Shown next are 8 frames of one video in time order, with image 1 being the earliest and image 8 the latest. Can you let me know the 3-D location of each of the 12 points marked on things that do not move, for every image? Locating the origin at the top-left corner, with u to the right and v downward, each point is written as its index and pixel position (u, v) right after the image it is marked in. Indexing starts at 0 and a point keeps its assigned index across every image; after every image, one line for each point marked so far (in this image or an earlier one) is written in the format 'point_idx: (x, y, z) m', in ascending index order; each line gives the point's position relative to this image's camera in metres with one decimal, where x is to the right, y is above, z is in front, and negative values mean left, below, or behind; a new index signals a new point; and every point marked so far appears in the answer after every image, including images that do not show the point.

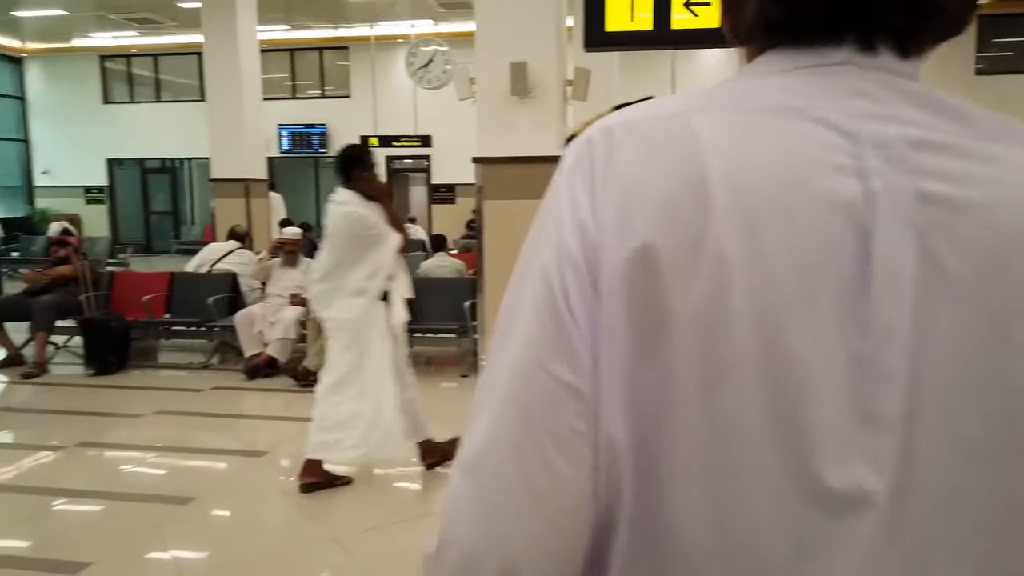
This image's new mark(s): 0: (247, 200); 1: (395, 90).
0: (-3.6, +1.2, +10.4) m
1: (-2.3, +3.8, +14.8) m
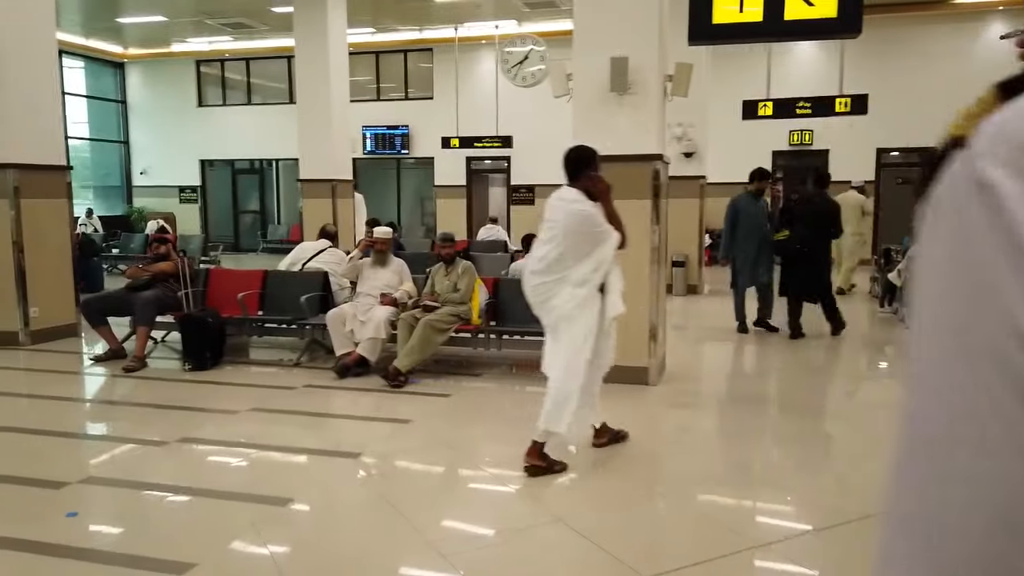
0: (-2.4, +1.2, +10.6) m
1: (-0.7, +3.8, +14.8) m
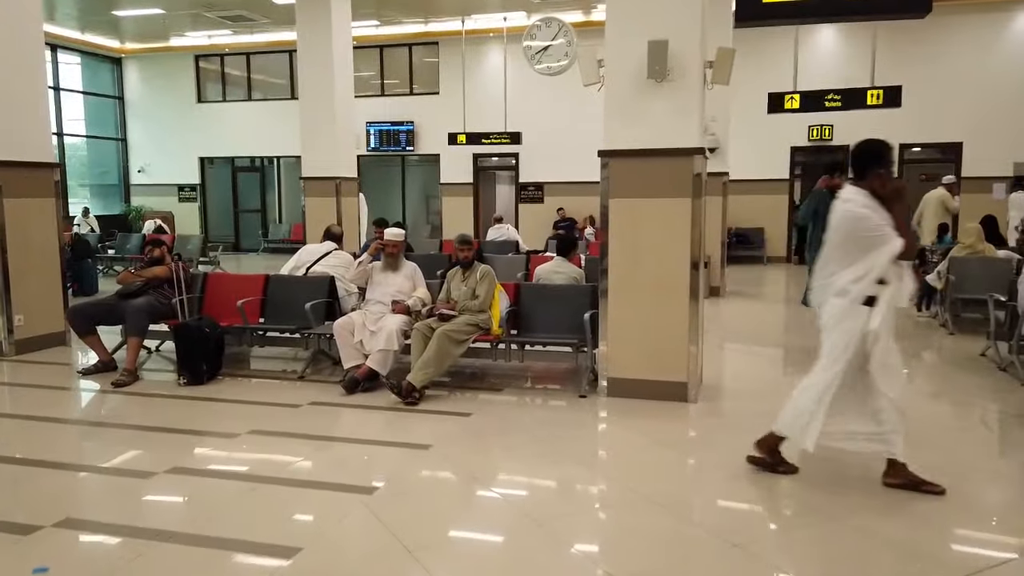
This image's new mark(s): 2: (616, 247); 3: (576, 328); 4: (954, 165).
0: (-2.3, +1.2, +10.1) m
1: (-0.5, +3.8, +14.4) m
2: (+0.7, +0.3, +4.8) m
3: (+0.4, -0.3, +5.3) m
4: (+7.3, +2.0, +12.9) m
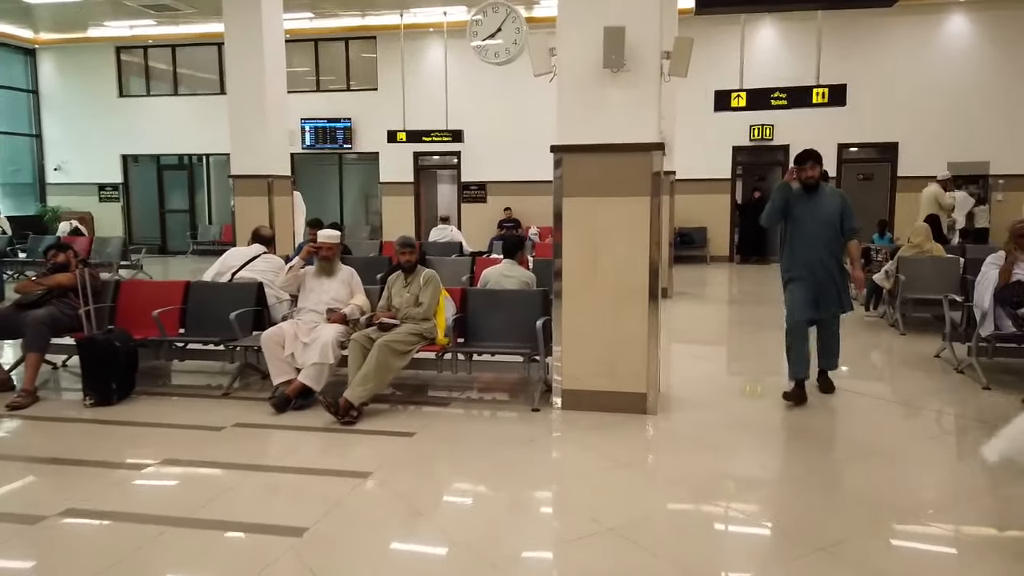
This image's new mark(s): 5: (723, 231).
0: (-3.0, +1.1, +9.5) m
1: (-1.6, +3.7, +13.9) m
2: (+0.3, +0.2, +4.5) m
3: (+0.1, -0.3, +4.9) m
4: (+6.4, +2.1, +13.0) m
5: (+3.8, +1.0, +13.8) m
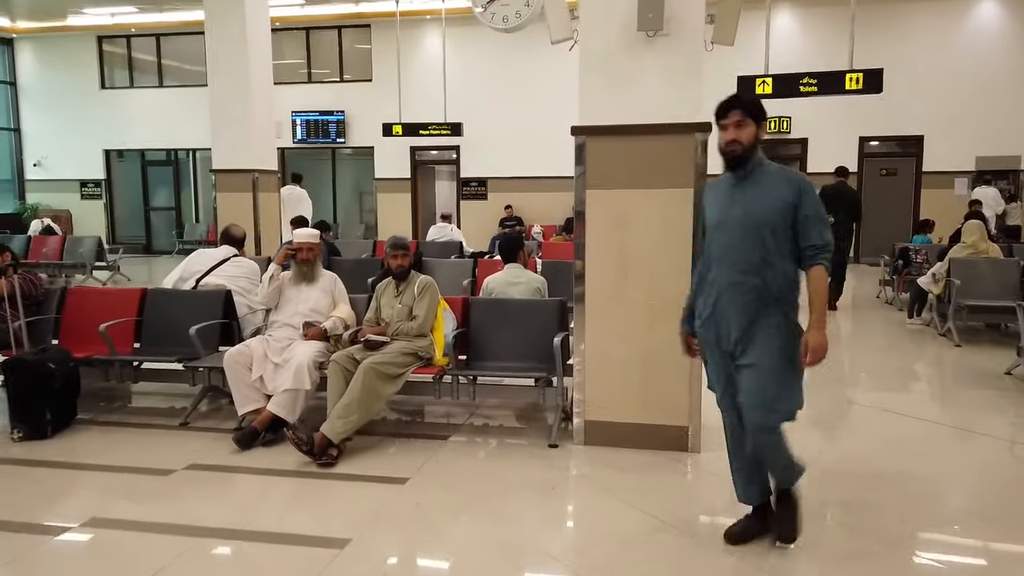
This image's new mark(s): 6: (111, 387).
0: (-2.9, +1.1, +8.7) m
1: (-1.5, +3.7, +13.1) m
2: (+0.4, +0.2, +3.7) m
3: (+0.2, -0.4, +4.2) m
4: (+6.4, +2.0, +12.3) m
5: (+3.9, +1.0, +13.1) m
6: (-2.6, -0.6, +4.9) m
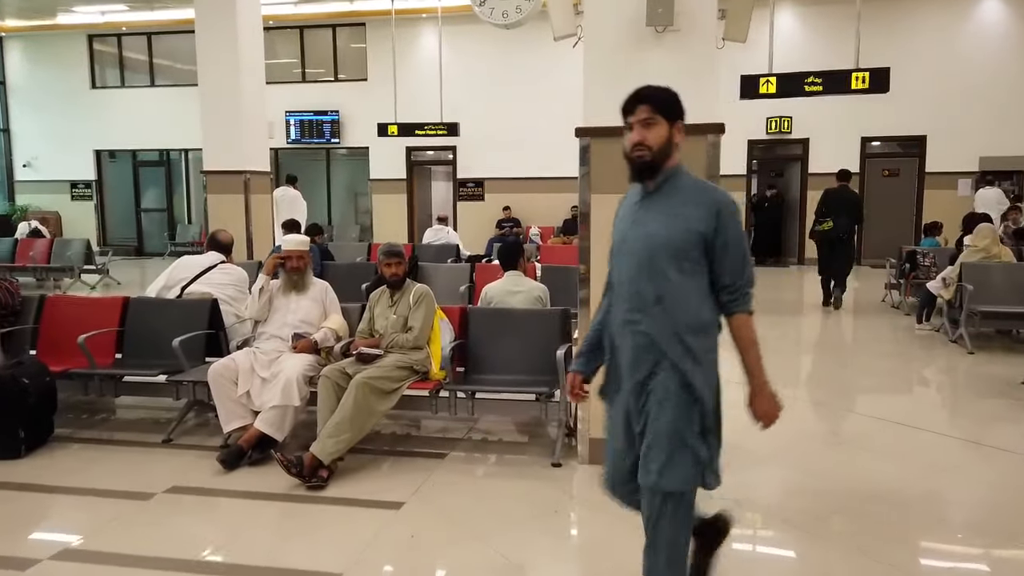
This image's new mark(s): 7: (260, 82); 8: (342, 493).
0: (-3.0, +1.0, +8.5) m
1: (-1.6, +3.6, +12.9) m
2: (+0.4, +0.1, +3.5) m
3: (+0.2, -0.4, +4.0) m
4: (+6.4, +2.0, +12.1) m
5: (+3.8, +1.0, +12.9) m
6: (-2.6, -0.7, +4.7) m
7: (-2.9, +2.4, +8.7) m
8: (-0.7, -0.9, +3.3) m
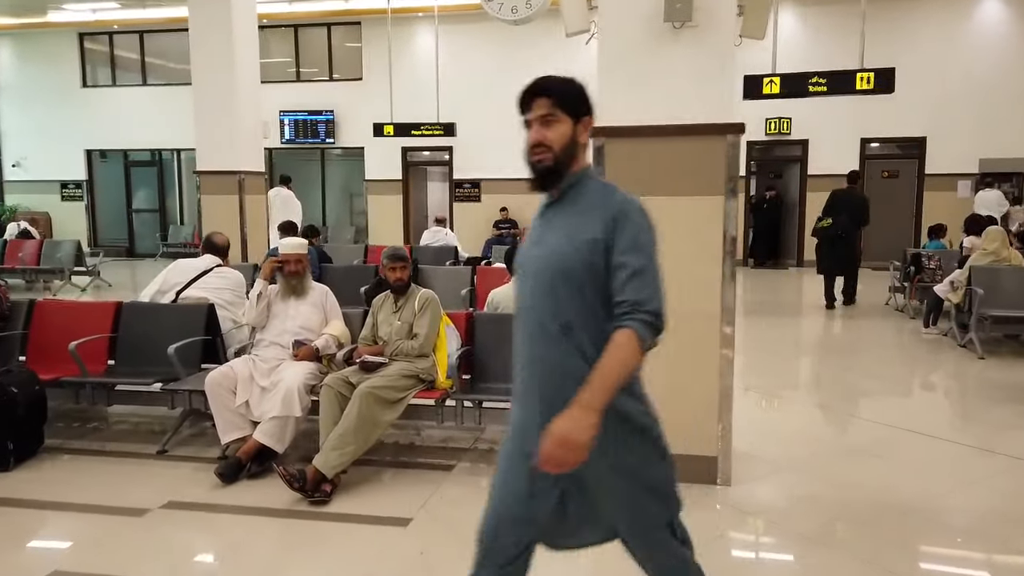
0: (-3.0, +1.0, +8.4) m
1: (-1.6, +3.6, +12.8) m
2: (+0.5, +0.1, +3.4) m
3: (+0.2, -0.4, +3.8) m
4: (+6.3, +2.0, +12.0) m
5: (+3.8, +0.9, +12.8) m
6: (-2.5, -0.7, +4.6) m
7: (-2.9, +2.3, +8.5) m
8: (-0.7, -0.9, +3.2) m
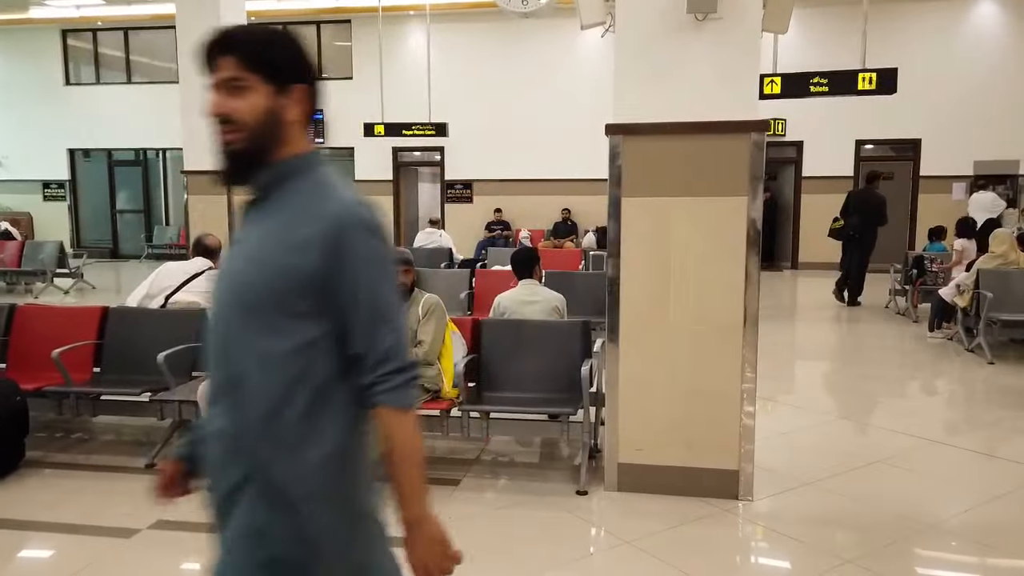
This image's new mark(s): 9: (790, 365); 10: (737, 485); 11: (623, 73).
0: (-3.0, +1.0, +8.1) m
1: (-1.7, +3.6, +12.6) m
2: (+0.5, +0.1, +3.2) m
3: (+0.2, -0.5, +3.7) m
4: (+6.2, +1.9, +12.0) m
5: (+3.7, +0.9, +12.7) m
6: (-2.5, -0.7, +4.3) m
7: (-2.9, +2.3, +8.3) m
8: (-0.6, -1.0, +3.0) m
9: (+2.4, -0.7, +6.5) m
10: (+1.0, -0.8, +3.3) m
11: (+0.5, +0.9, +3.2) m
